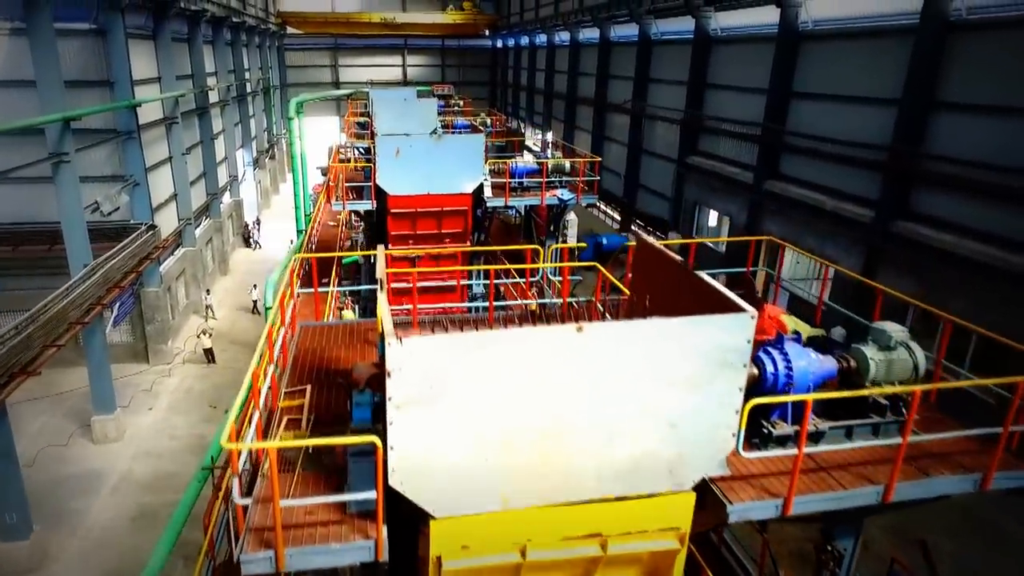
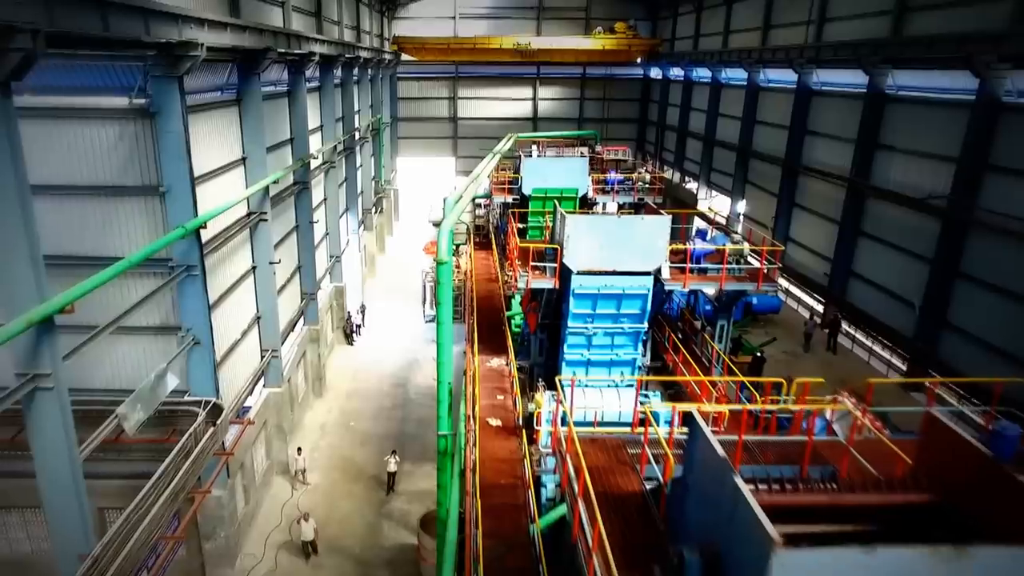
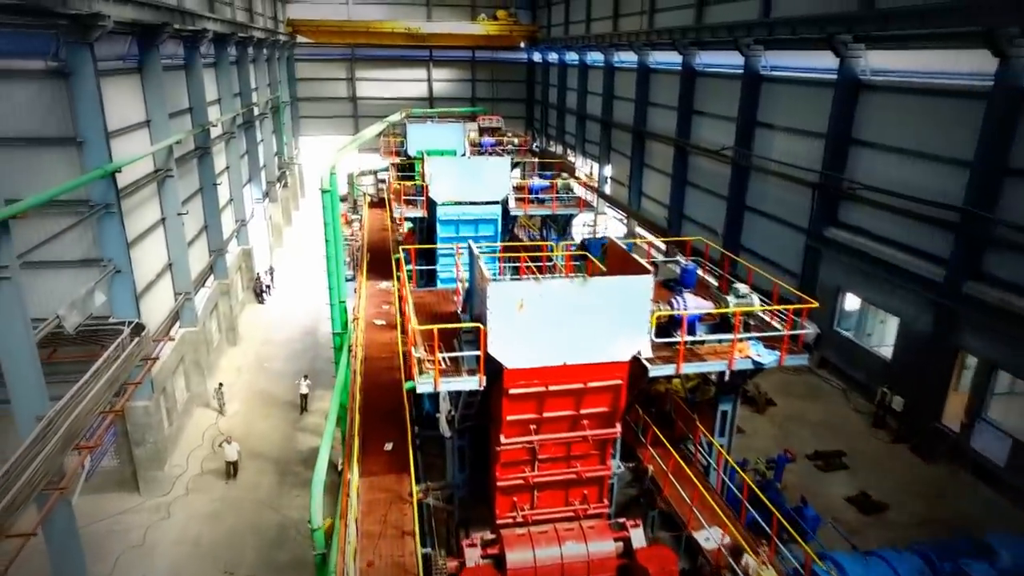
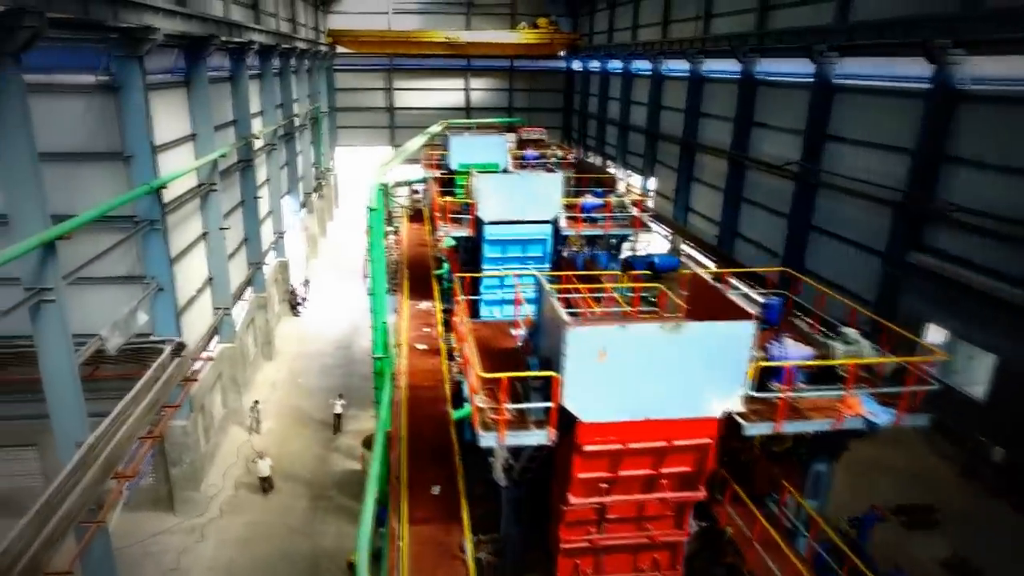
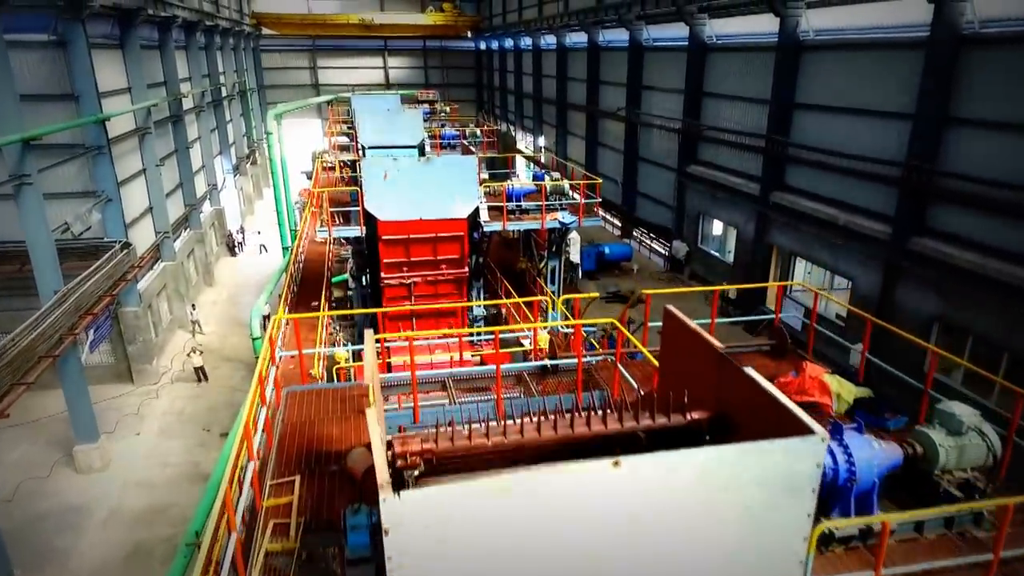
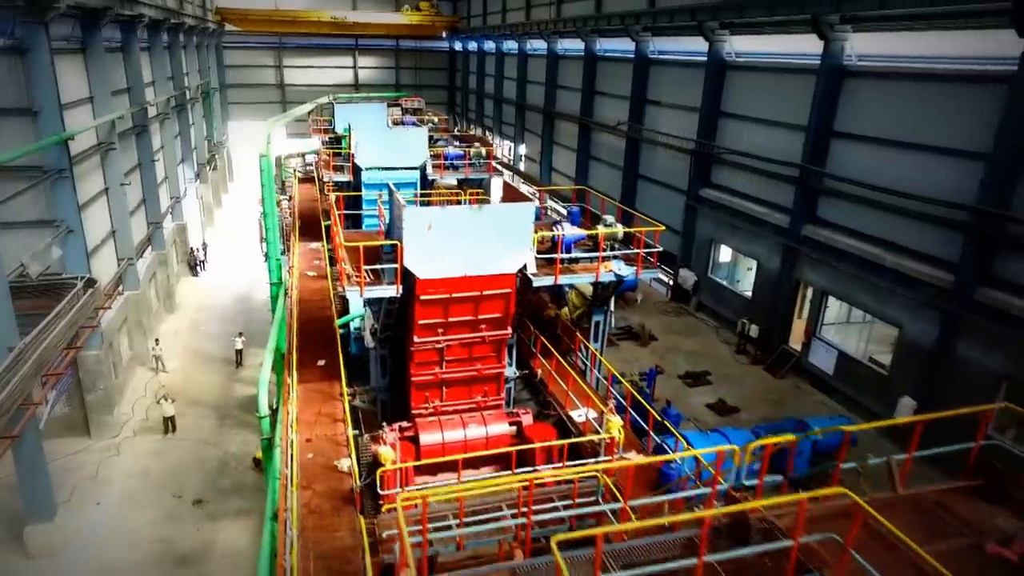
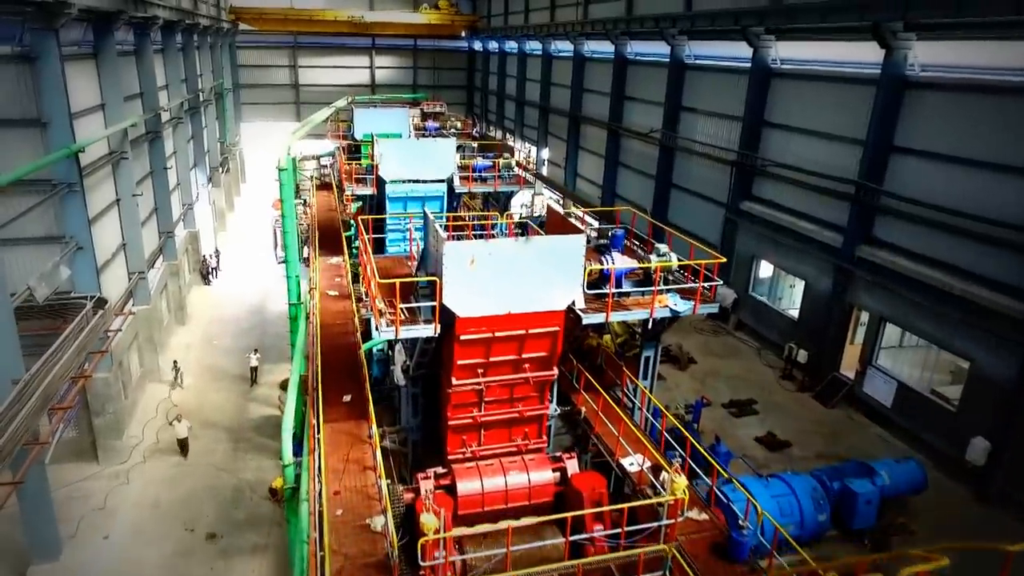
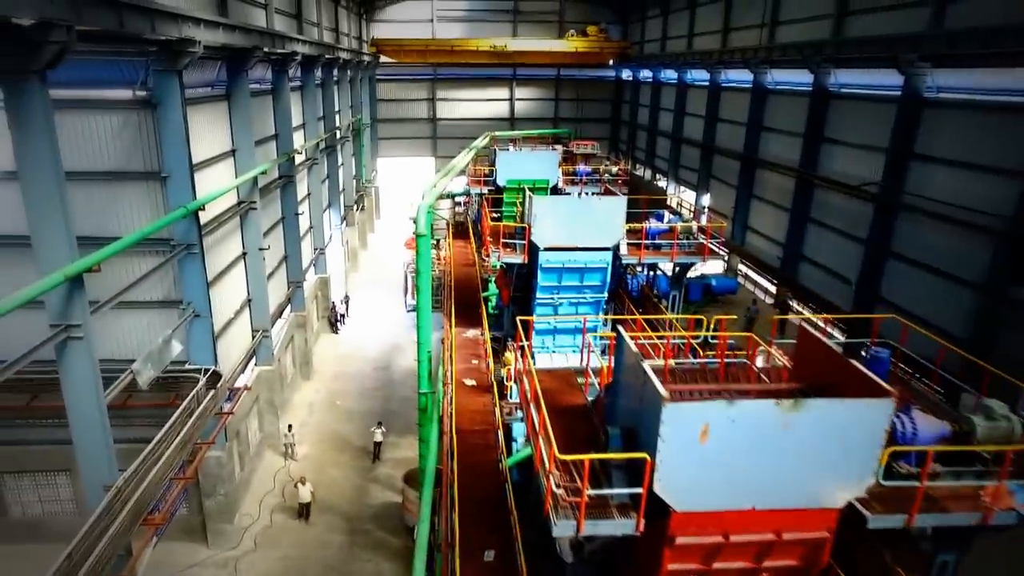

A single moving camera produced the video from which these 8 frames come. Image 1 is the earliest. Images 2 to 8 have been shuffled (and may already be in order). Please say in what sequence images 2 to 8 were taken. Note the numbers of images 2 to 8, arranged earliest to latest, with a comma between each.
5, 6, 7, 3, 4, 8, 2
